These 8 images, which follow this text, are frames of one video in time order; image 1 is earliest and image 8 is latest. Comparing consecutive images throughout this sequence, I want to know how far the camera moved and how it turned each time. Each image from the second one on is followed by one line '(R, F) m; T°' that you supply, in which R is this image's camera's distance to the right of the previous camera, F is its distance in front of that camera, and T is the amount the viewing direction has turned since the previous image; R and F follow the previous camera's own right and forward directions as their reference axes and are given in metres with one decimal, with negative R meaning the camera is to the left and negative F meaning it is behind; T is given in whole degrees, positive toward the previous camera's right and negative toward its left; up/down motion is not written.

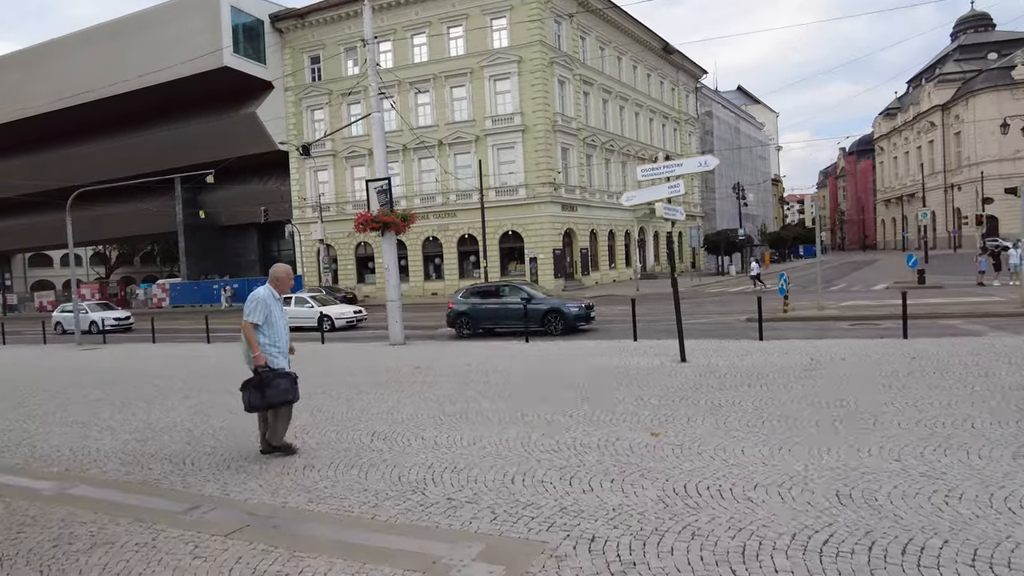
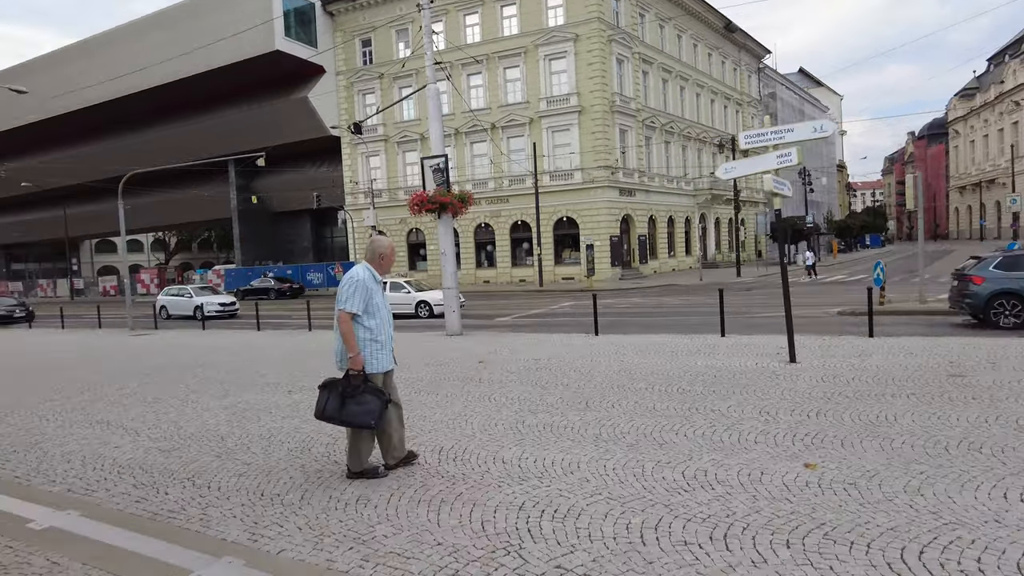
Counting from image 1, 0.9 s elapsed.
(-0.4, +1.4) m; -4°
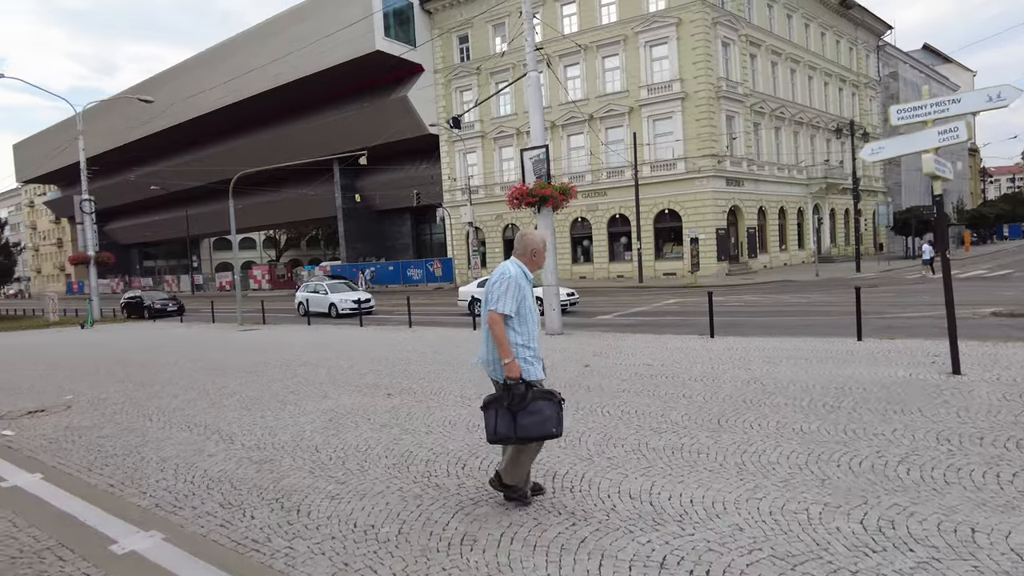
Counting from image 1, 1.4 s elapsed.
(-0.2, +0.7) m; -8°
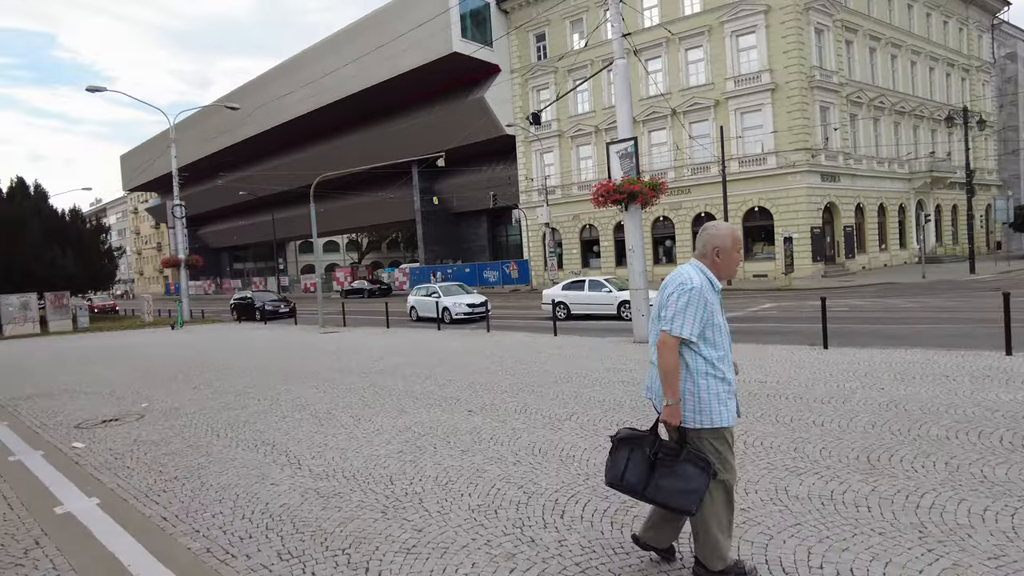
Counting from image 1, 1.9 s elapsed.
(-0.2, +0.8) m; -6°
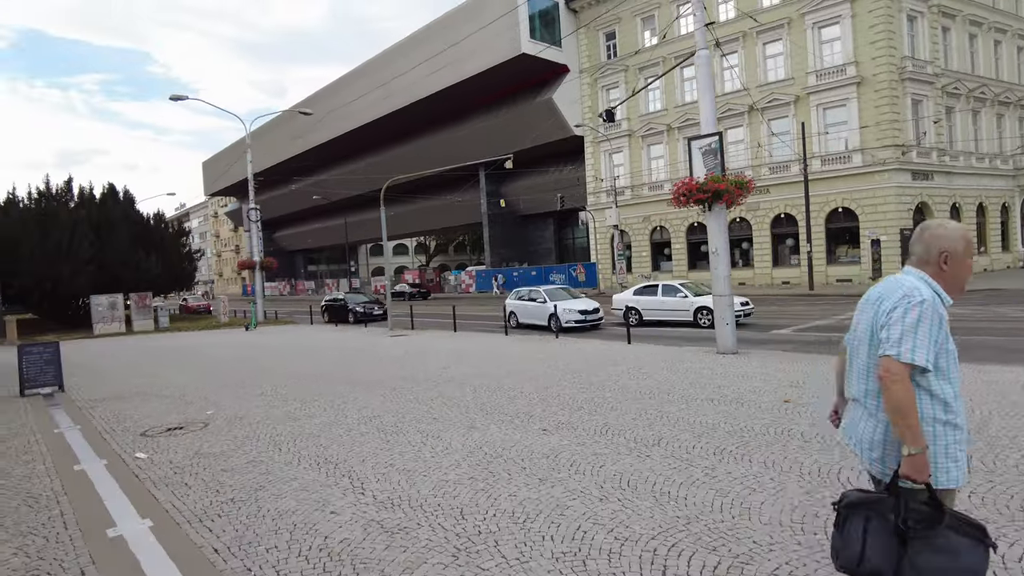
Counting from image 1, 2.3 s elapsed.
(-0.2, +0.6) m; -6°
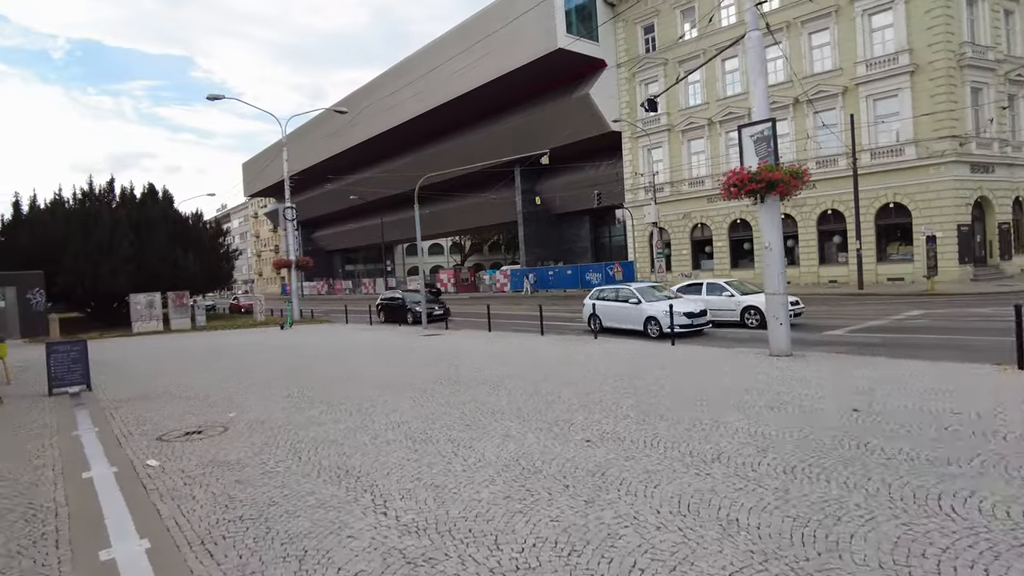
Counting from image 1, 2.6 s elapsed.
(0.0, +0.6) m; -3°
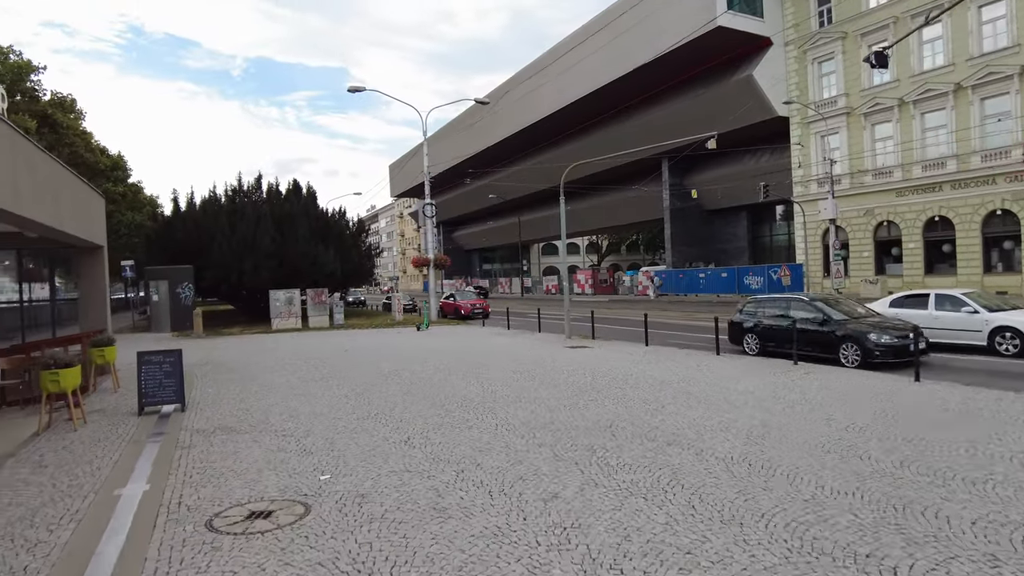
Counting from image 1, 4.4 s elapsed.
(-0.8, +2.9) m; -12°
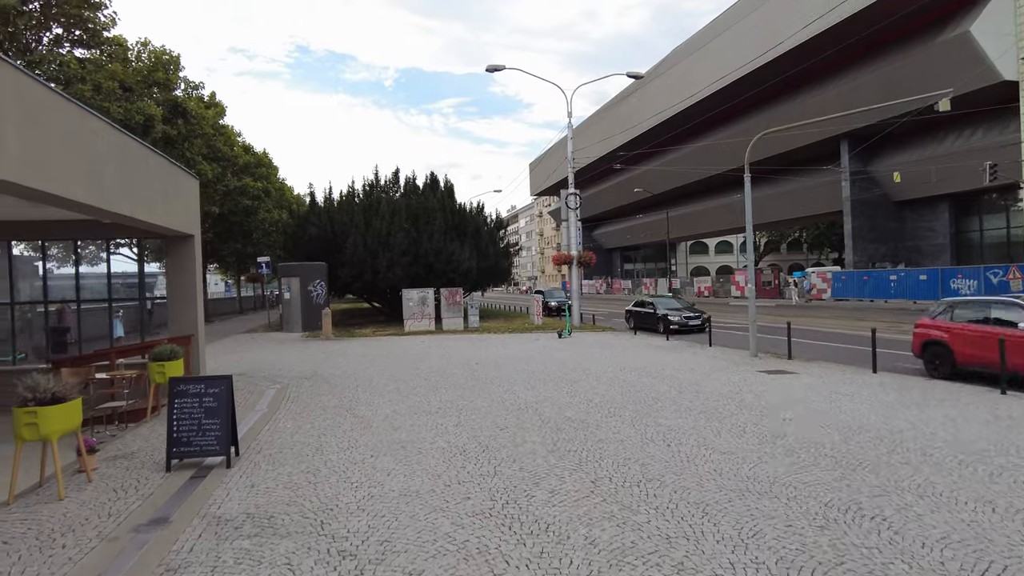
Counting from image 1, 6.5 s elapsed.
(-0.7, +3.5) m; -12°
